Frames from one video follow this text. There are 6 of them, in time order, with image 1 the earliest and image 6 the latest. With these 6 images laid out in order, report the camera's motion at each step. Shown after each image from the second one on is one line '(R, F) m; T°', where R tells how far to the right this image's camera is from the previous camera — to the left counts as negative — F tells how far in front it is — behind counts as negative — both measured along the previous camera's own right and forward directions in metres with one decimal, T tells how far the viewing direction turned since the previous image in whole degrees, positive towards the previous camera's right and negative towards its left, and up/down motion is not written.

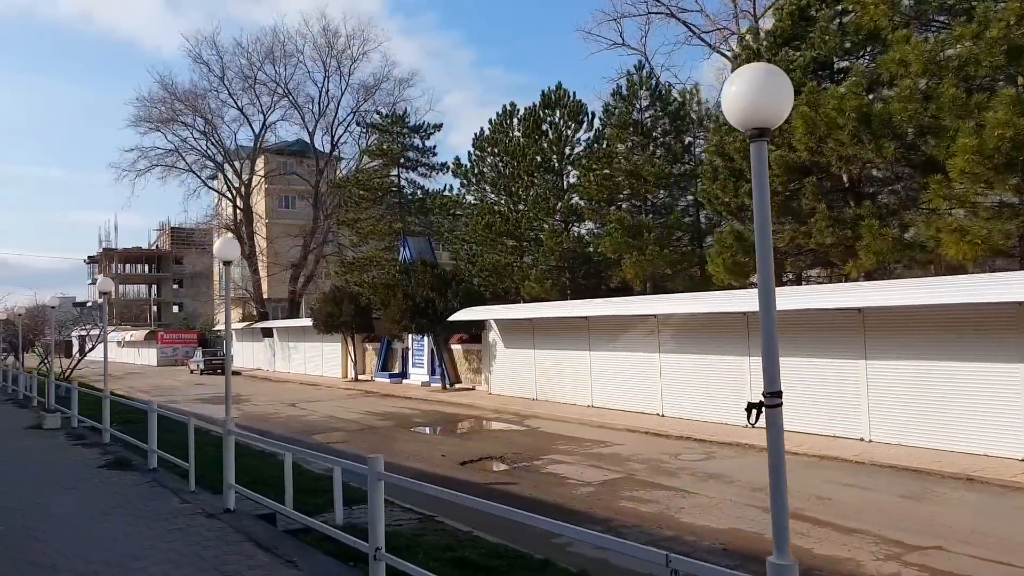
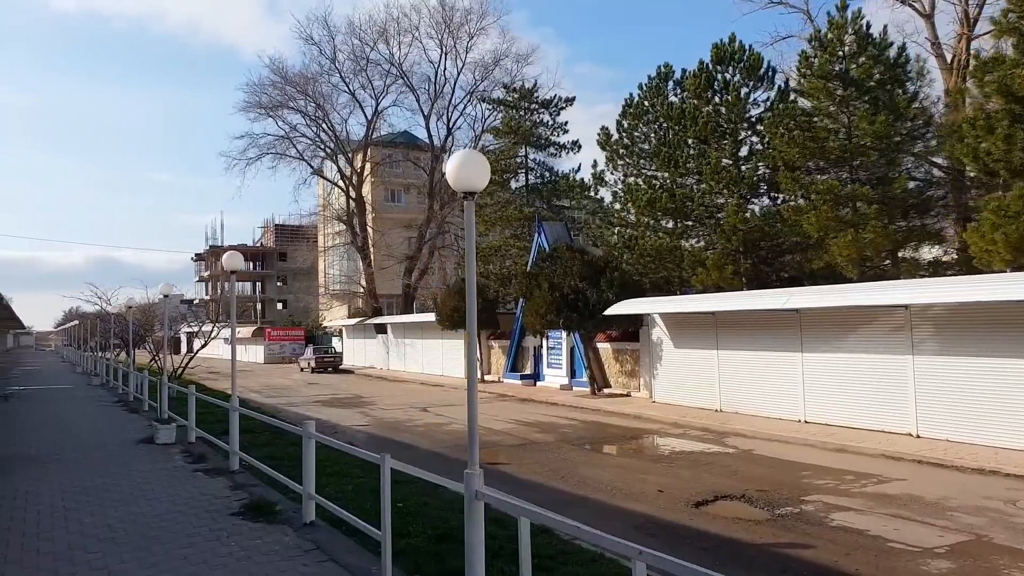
(-2.0, +3.3) m; -6°
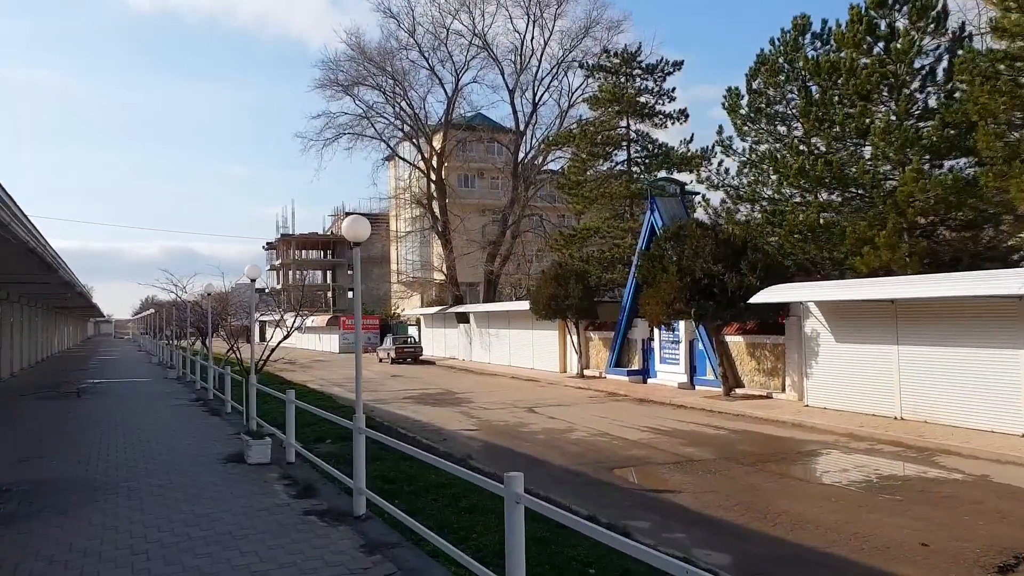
(-1.4, +2.6) m; -4°
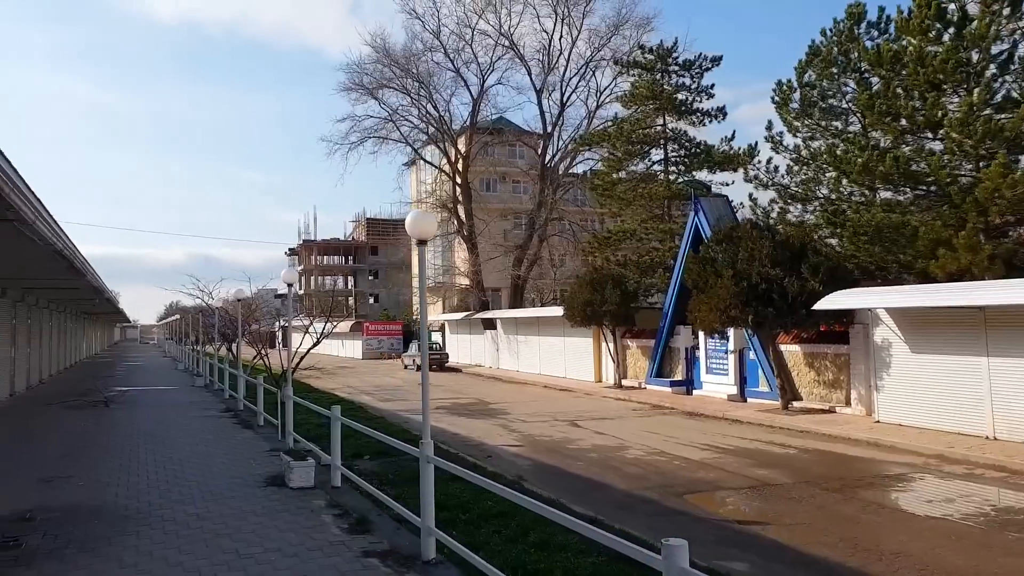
(-0.6, +1.1) m; -1°
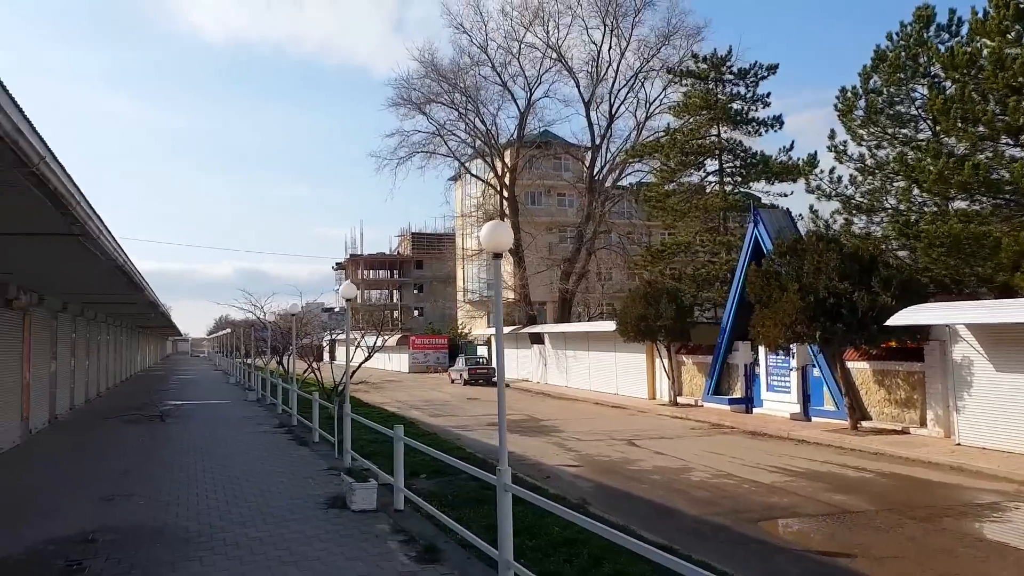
(-0.3, +0.4) m; -3°
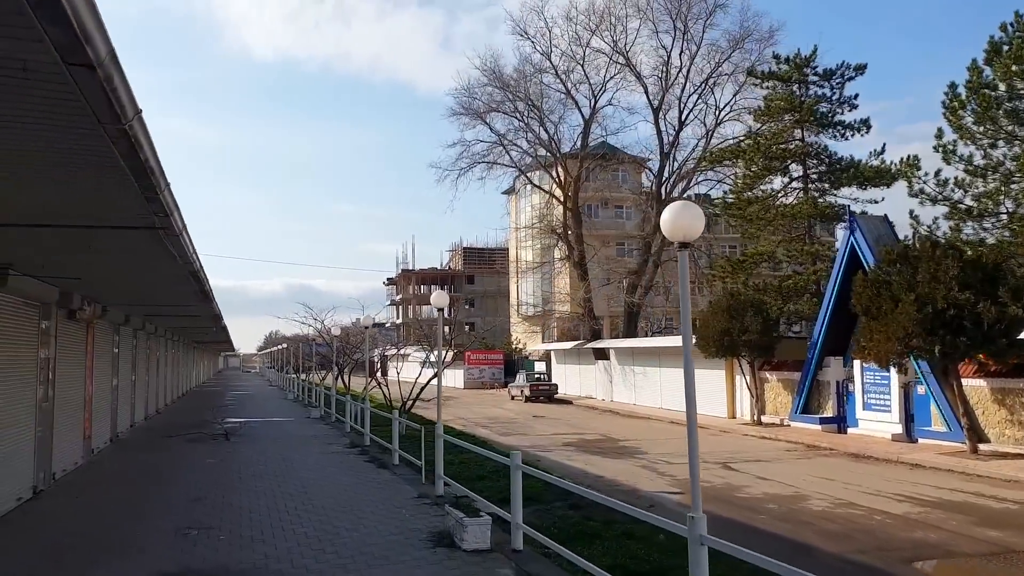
(-0.8, +0.9) m; -3°
